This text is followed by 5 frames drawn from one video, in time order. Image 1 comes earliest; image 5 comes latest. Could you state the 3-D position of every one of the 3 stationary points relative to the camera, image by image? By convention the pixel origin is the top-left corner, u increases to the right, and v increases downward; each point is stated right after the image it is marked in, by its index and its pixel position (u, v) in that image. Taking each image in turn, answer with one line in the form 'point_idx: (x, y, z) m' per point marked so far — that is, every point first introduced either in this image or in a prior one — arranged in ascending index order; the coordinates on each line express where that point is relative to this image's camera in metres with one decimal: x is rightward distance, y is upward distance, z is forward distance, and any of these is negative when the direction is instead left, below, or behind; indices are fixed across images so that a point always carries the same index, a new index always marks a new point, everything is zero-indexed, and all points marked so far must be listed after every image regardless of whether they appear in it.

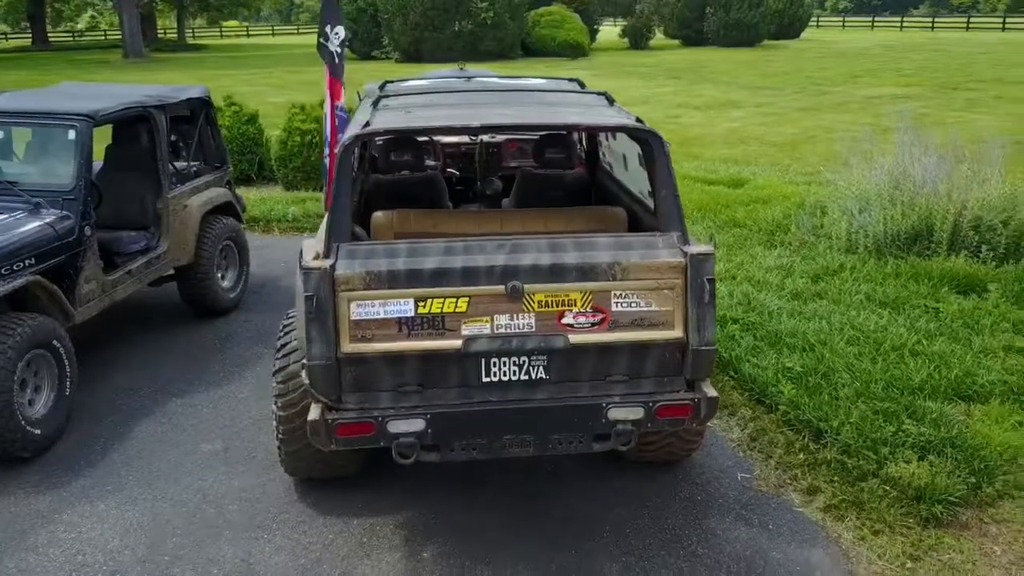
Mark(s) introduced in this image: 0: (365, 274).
0: (-0.6, +0.1, +3.5) m
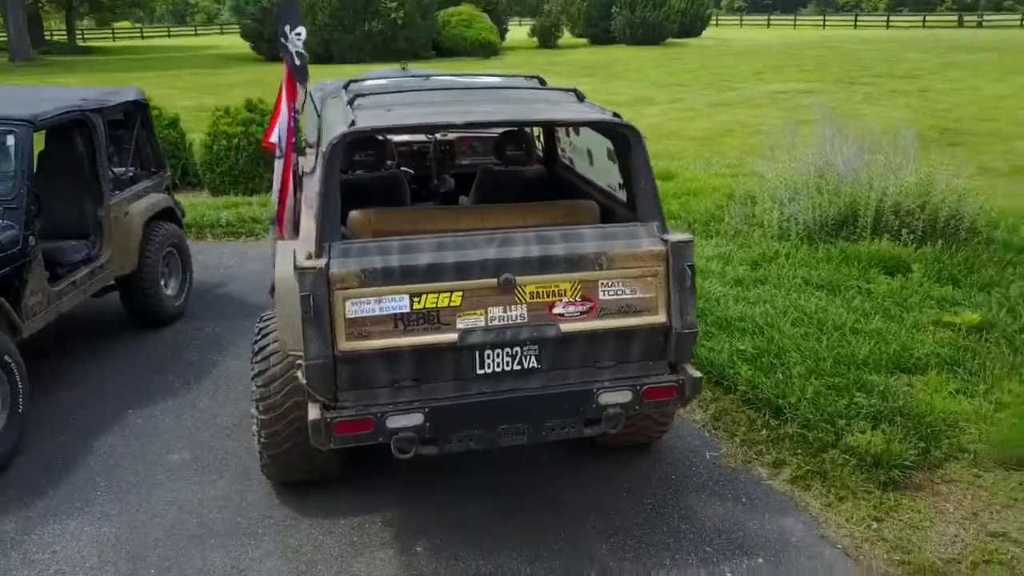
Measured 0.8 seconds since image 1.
0: (-0.6, +0.1, +3.5) m
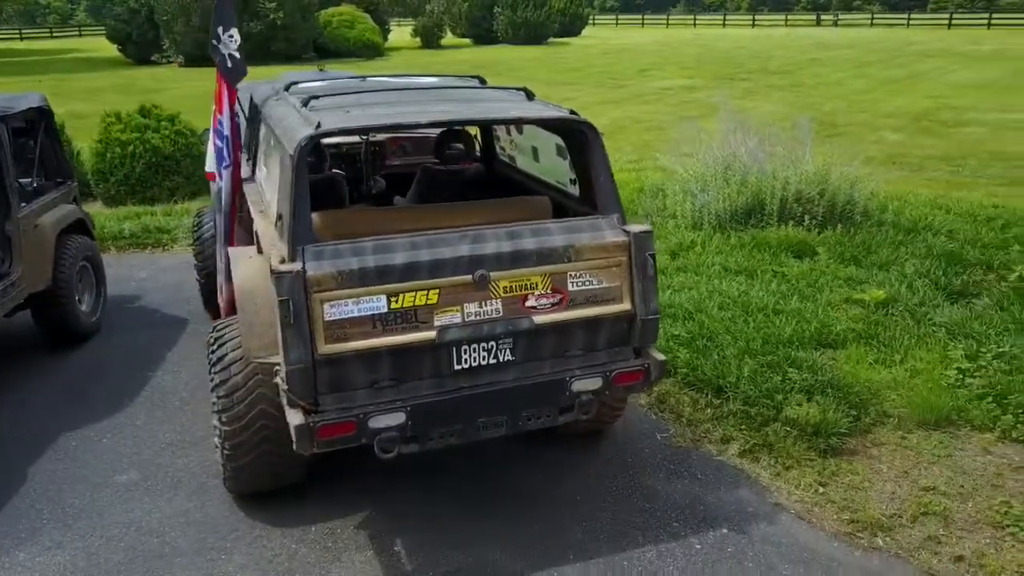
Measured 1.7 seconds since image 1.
0: (-0.7, +0.1, +3.5) m
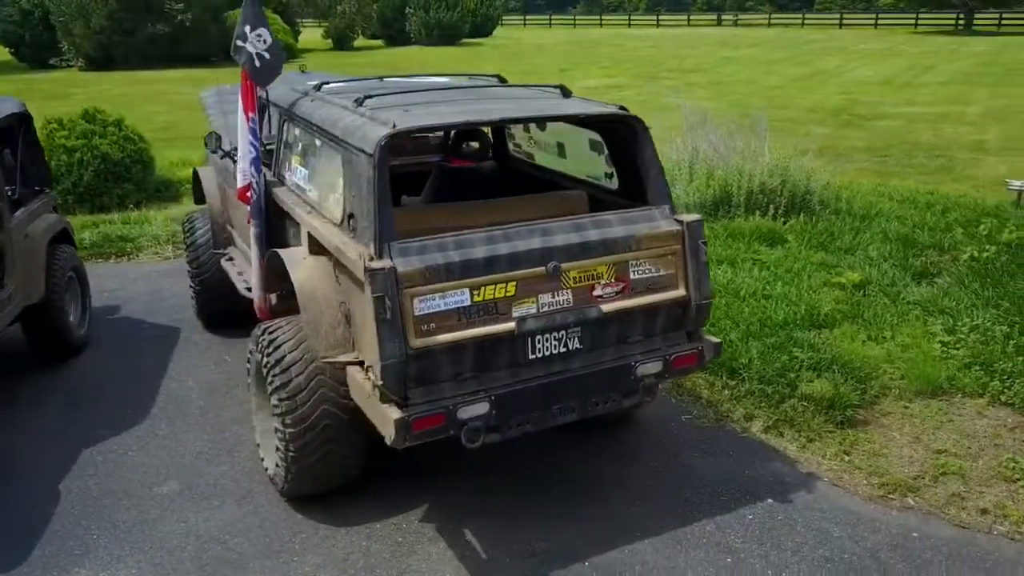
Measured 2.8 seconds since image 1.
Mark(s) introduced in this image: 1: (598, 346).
0: (-0.4, +0.1, +3.6) m
1: (+0.4, -0.3, +4.1) m
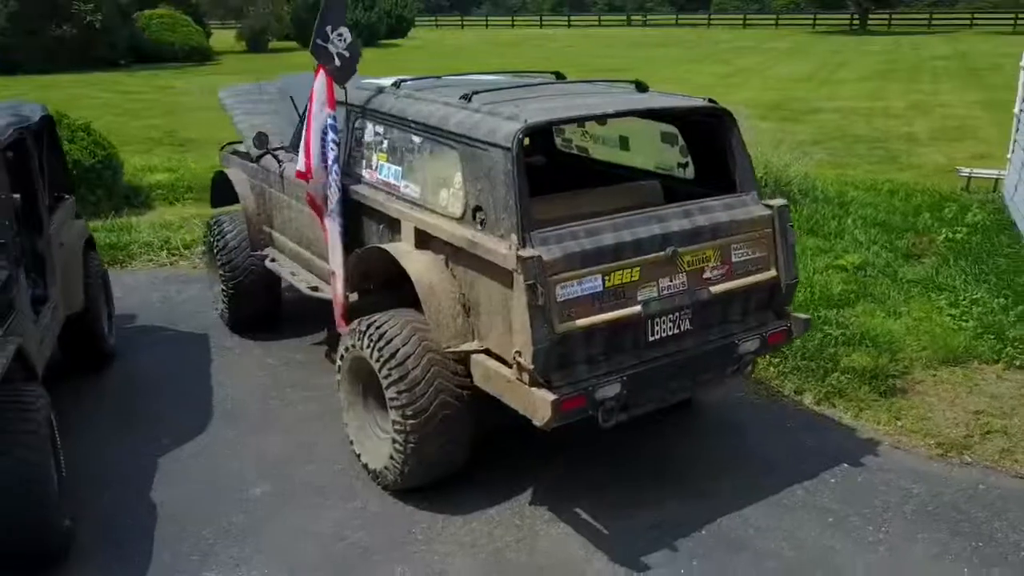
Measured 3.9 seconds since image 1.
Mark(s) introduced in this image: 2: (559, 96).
0: (+0.2, +0.1, +3.7) m
1: (+1.0, -0.2, +4.3) m
2: (+0.2, +1.1, +4.6) m
